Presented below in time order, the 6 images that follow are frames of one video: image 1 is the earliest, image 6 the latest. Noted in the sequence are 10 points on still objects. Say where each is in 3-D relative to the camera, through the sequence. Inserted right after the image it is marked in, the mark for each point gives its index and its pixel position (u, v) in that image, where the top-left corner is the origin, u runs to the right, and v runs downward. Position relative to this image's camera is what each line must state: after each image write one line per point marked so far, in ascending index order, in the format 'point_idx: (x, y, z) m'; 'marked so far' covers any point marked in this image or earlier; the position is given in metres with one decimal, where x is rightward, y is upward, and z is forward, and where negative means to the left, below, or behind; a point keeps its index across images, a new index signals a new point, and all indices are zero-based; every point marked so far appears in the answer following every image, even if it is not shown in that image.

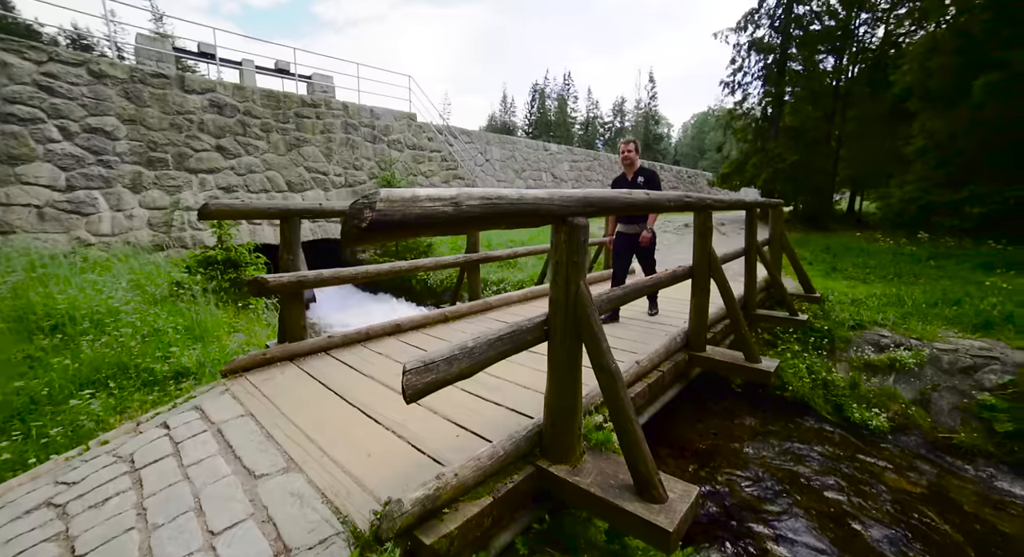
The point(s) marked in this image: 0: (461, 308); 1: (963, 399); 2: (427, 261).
0: (-0.5, -0.3, +4.7) m
1: (+4.0, -1.1, +4.1) m
2: (-0.8, +0.2, +4.4) m
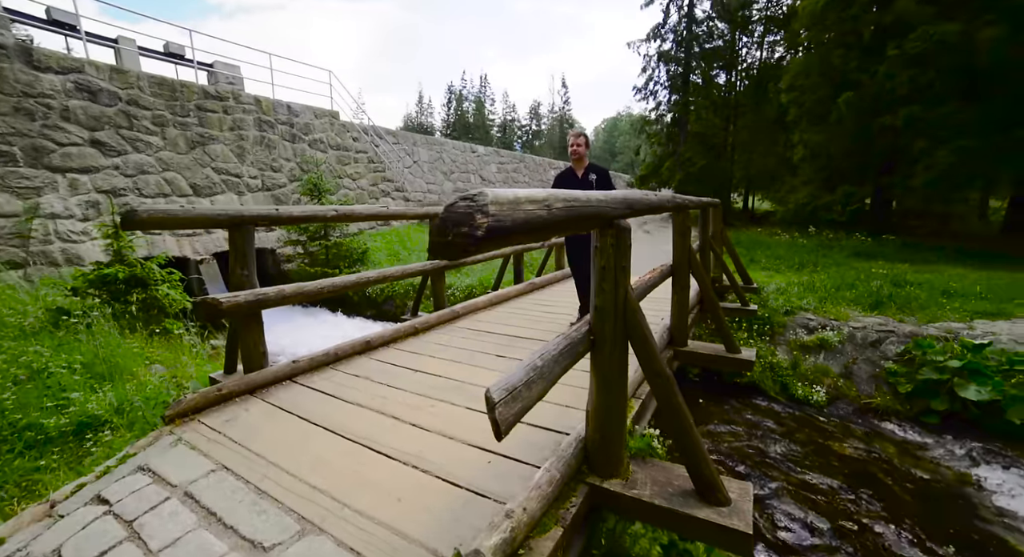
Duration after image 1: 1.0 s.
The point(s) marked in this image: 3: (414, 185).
0: (-0.7, -0.4, +4.4) m
1: (+3.7, -0.9, +4.7) m
2: (-1.0, +0.1, +4.0) m
3: (-2.2, +2.4, +11.9) m
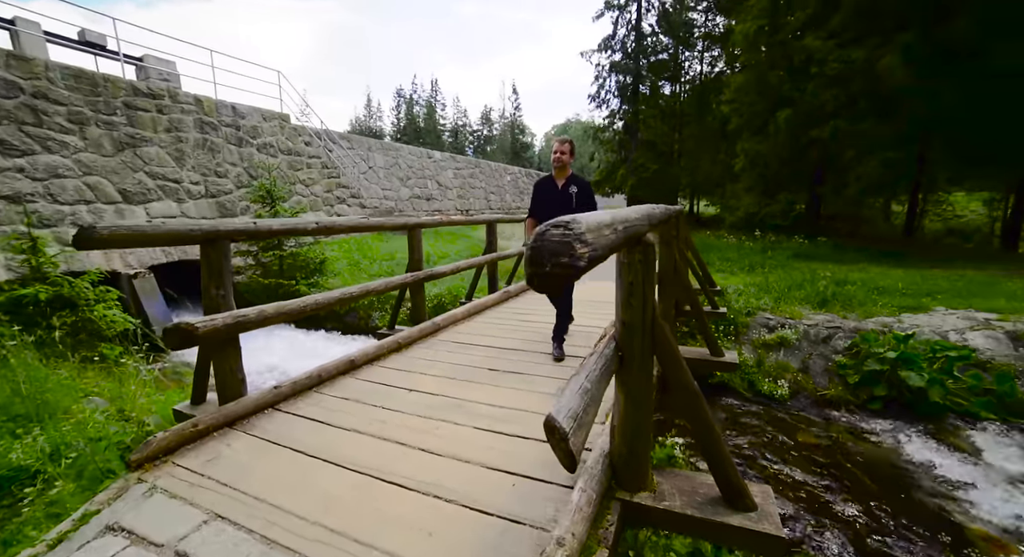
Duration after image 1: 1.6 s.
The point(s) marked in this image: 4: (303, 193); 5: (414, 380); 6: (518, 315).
0: (-0.9, -0.5, +4.2) m
1: (+3.5, -0.9, +5.1) m
2: (-1.1, 0.0, +3.8) m
3: (-3.4, +2.2, +11.5) m
4: (-4.3, +1.8, +9.8) m
5: (-0.7, -0.8, +3.5) m
6: (+0.1, -0.4, +5.0) m
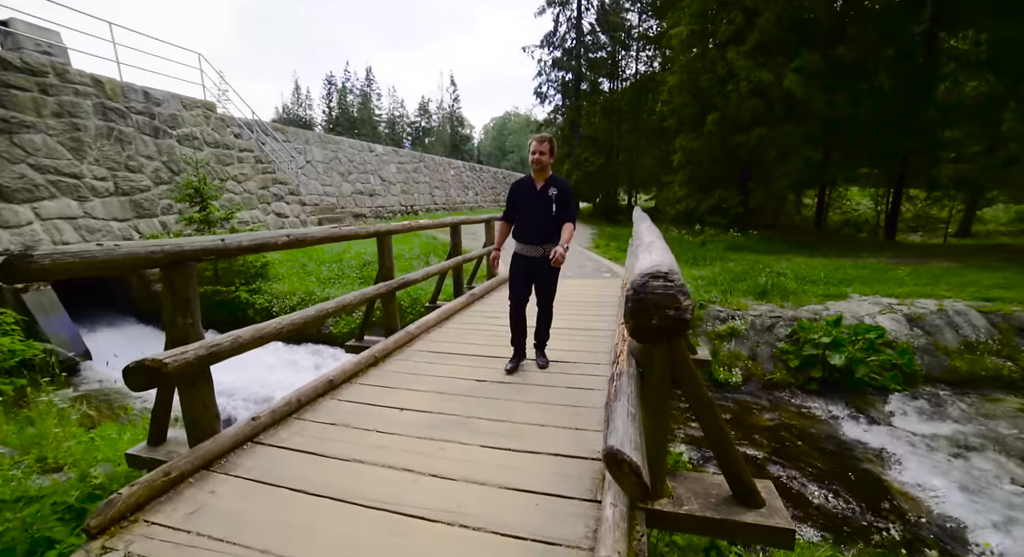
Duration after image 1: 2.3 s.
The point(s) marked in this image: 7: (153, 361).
0: (-1.1, -0.6, +4.0) m
1: (+3.1, -0.8, +5.6) m
2: (-1.2, -0.1, +3.6) m
3: (-4.7, +2.2, +10.8) m
4: (-5.4, +1.7, +9.0) m
5: (-0.8, -0.9, +3.4) m
6: (-0.2, -0.4, +4.9) m
7: (-1.8, -0.4, +2.3) m
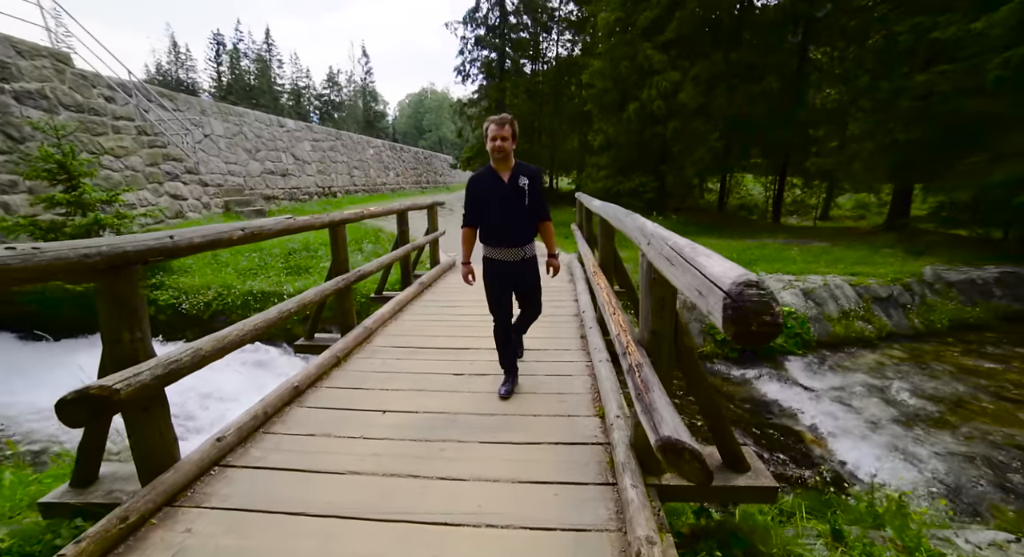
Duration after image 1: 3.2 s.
0: (-1.3, -0.5, +3.8) m
1: (+2.5, -0.6, +6.2) m
2: (-1.4, -0.1, +3.3) m
3: (-6.4, +2.4, +9.5) m
4: (-6.6, +1.8, +7.6) m
5: (-0.9, -0.8, +3.2) m
6: (-0.7, -0.3, +4.8) m
7: (-1.7, -0.5, +2.0) m
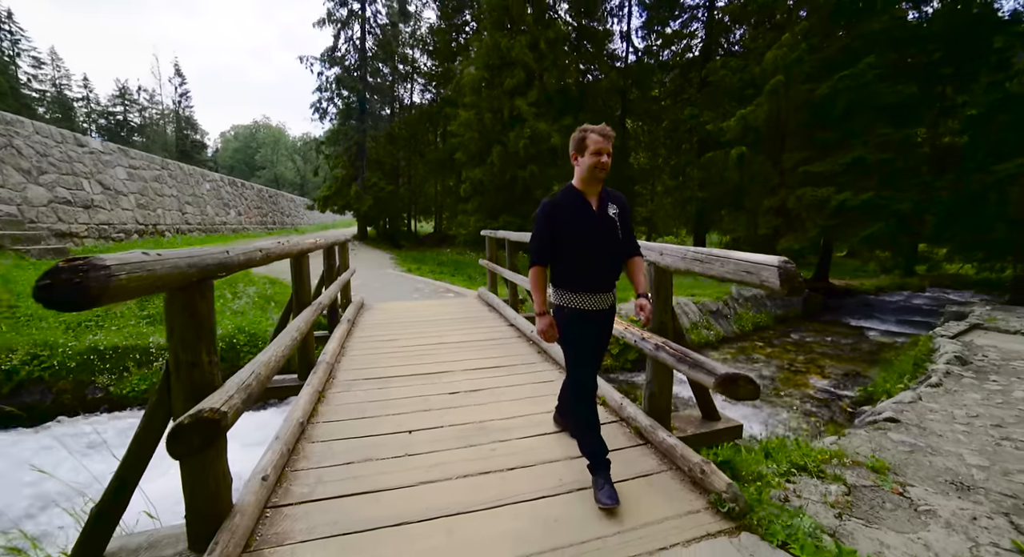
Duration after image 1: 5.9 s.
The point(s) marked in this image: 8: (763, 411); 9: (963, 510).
0: (-1.5, -0.8, +3.6) m
1: (+1.0, -1.0, +7.3) m
2: (-1.4, -0.3, +3.1) m
3: (-8.6, +1.4, +7.0) m
4: (-8.0, +1.1, +5.1) m
5: (-0.8, -1.0, +3.2) m
6: (-1.3, -0.6, +4.8) m
7: (-1.1, -0.5, +1.8) m
8: (+2.8, -1.5, +5.1) m
9: (+2.8, -1.4, +2.8) m
